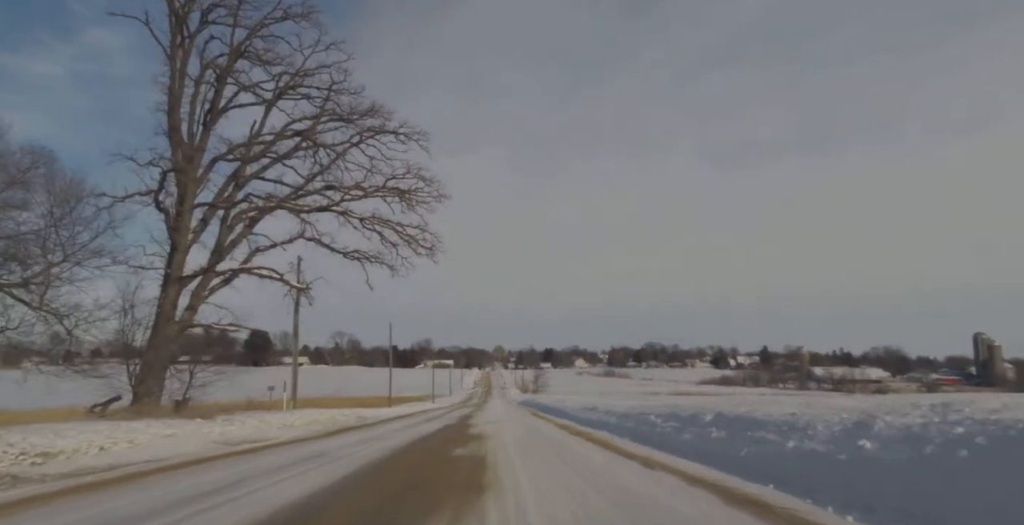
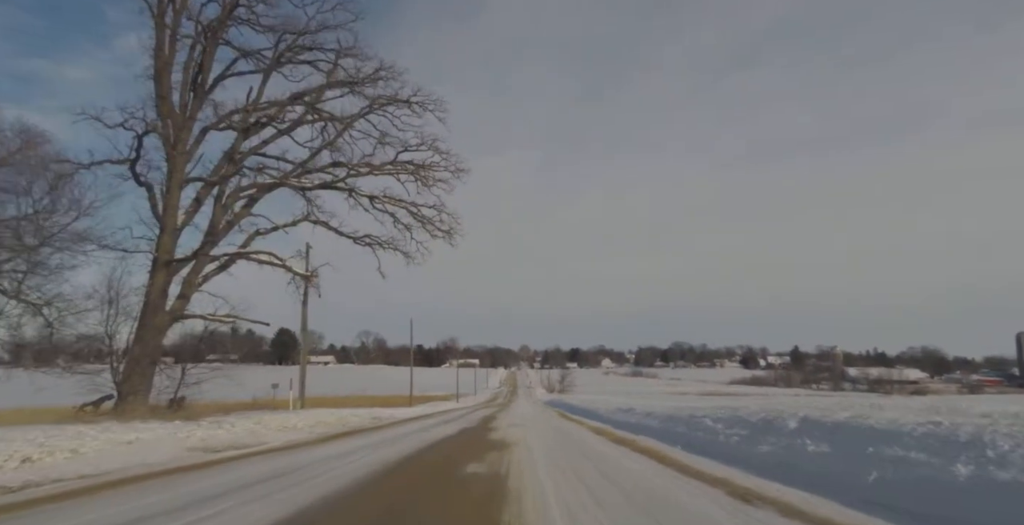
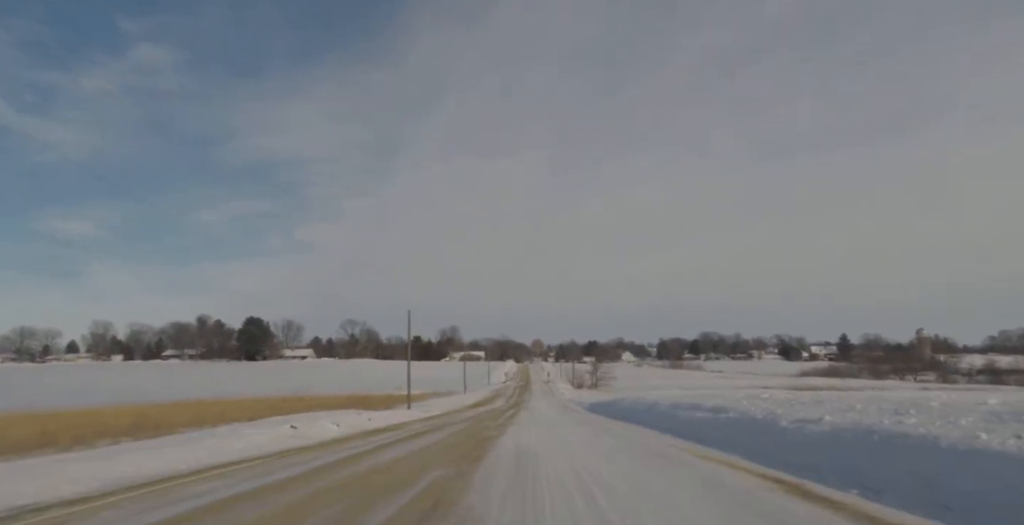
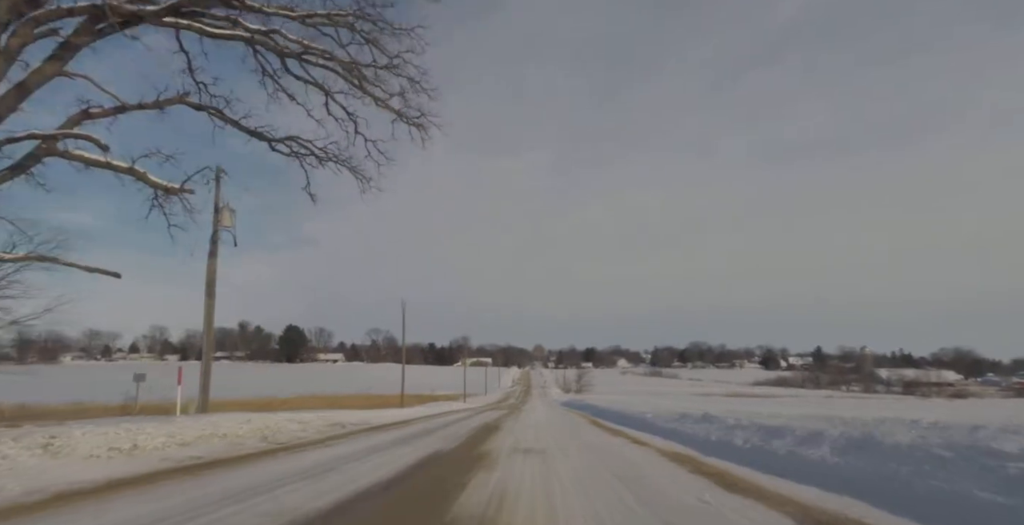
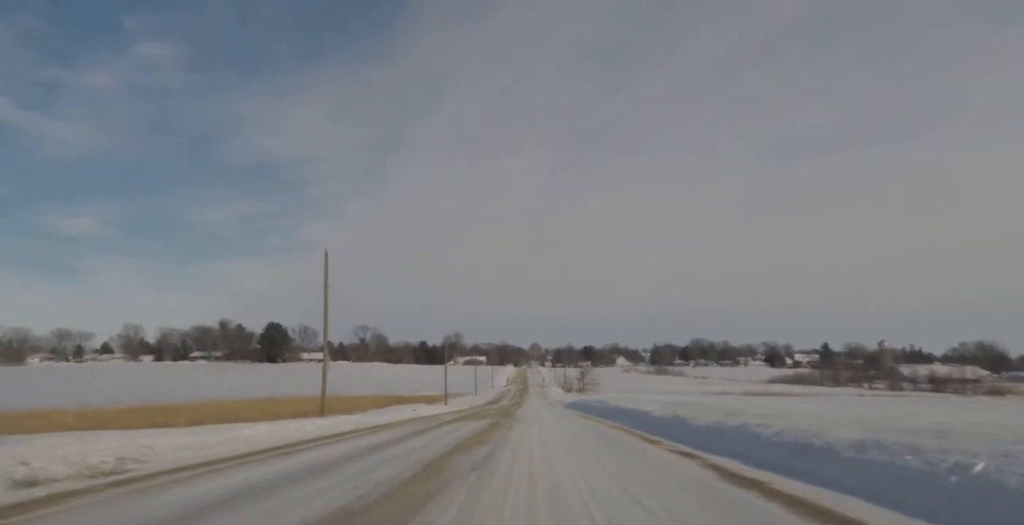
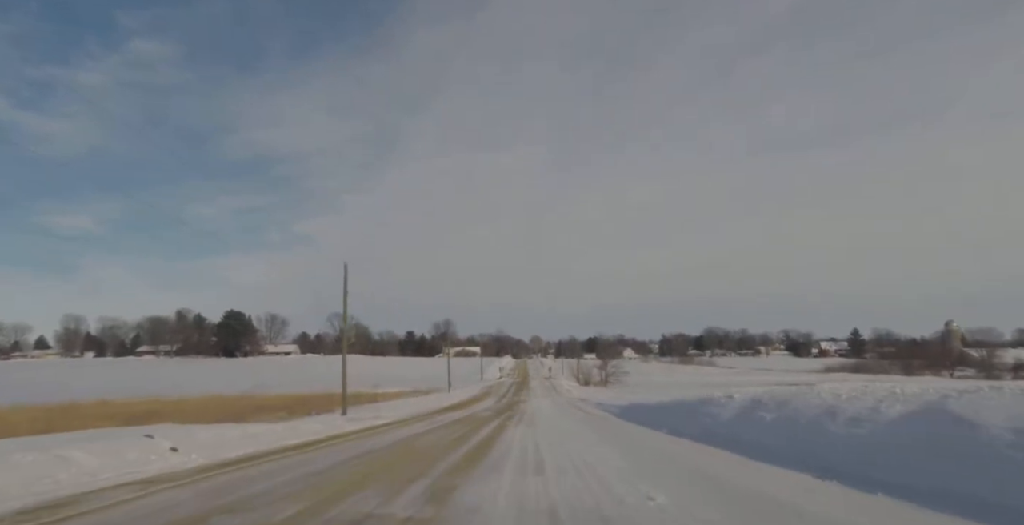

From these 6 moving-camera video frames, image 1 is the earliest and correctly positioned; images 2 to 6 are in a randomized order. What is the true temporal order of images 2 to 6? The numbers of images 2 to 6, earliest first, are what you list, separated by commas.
2, 4, 5, 3, 6
